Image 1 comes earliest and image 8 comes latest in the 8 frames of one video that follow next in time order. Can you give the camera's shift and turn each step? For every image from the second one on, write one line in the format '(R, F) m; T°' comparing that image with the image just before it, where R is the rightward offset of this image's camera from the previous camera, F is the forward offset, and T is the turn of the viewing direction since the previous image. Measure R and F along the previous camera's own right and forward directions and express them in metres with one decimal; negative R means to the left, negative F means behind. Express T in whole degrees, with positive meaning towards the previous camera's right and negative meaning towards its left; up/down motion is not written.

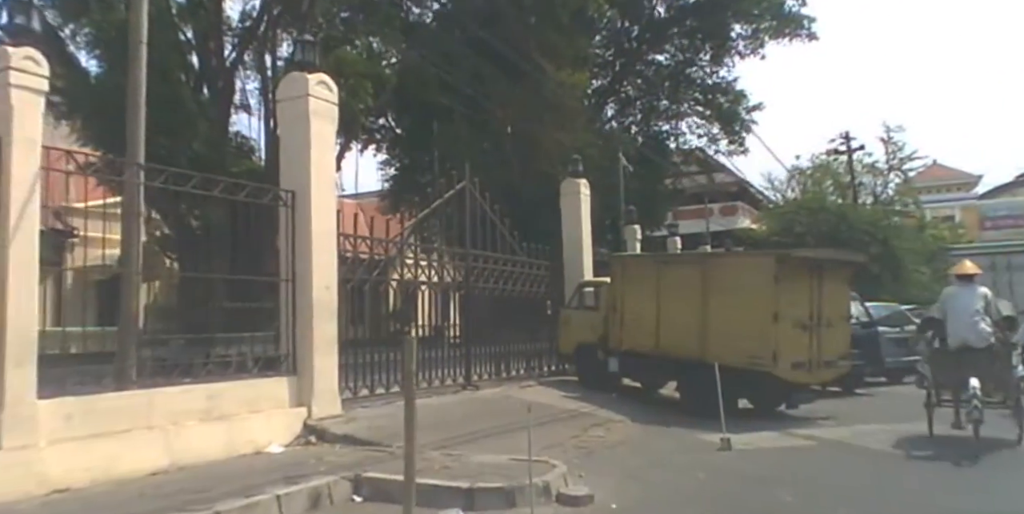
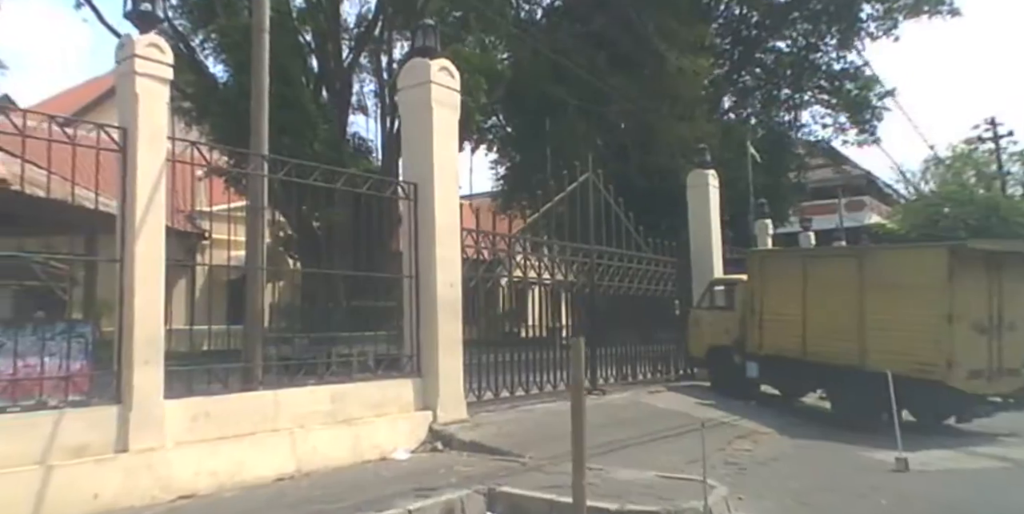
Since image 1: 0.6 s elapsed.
(-0.3, +0.7) m; -9°
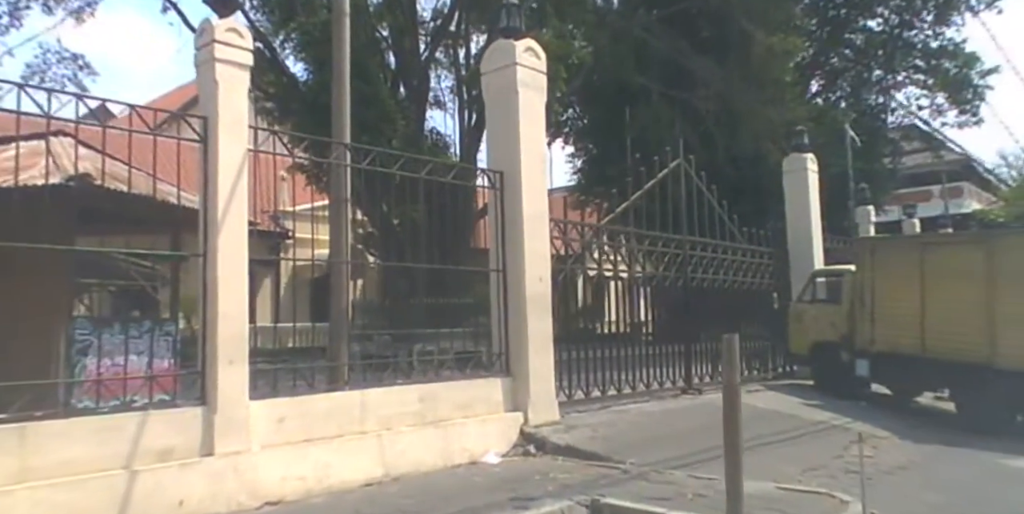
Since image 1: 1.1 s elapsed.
(-0.2, +0.5) m; -6°
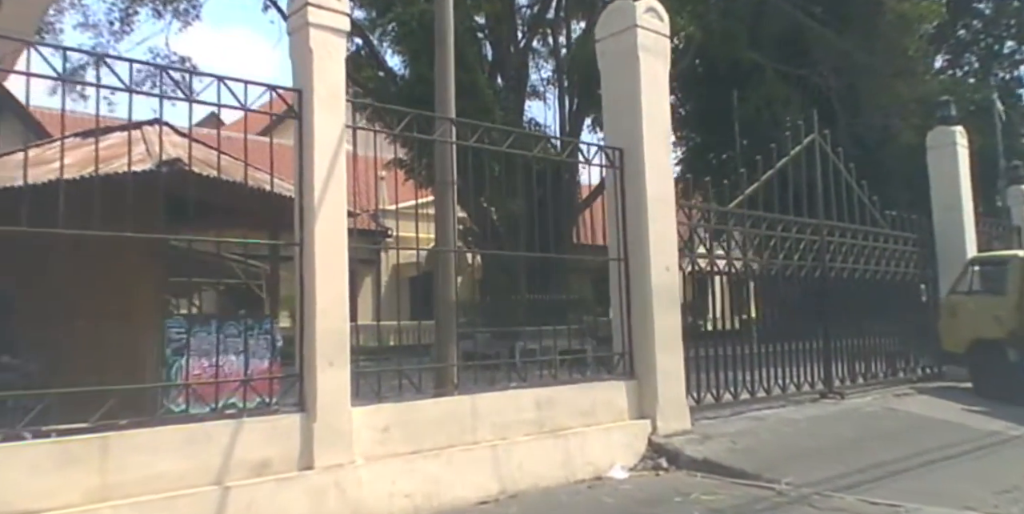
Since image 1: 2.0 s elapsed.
(-0.3, +0.7) m; -7°
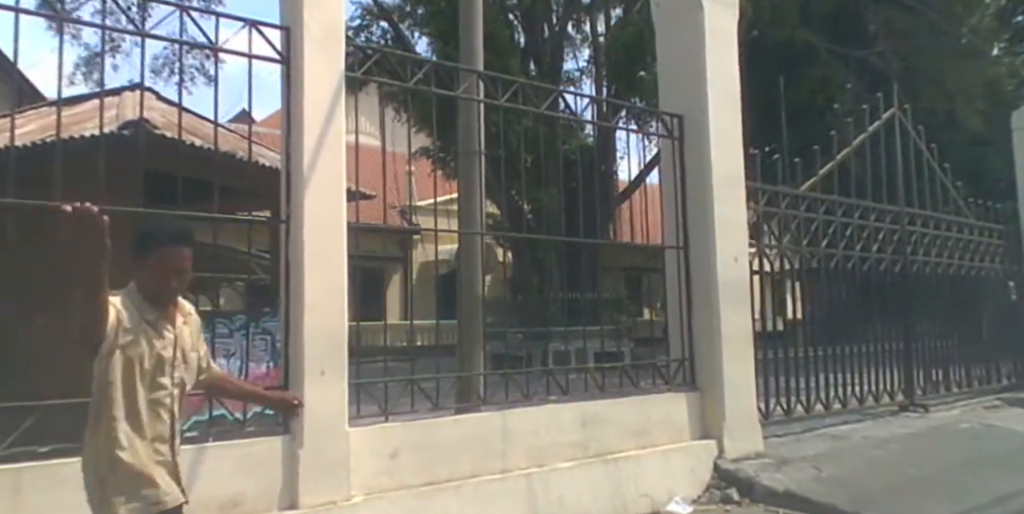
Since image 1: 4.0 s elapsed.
(-0.1, +1.0) m; -2°
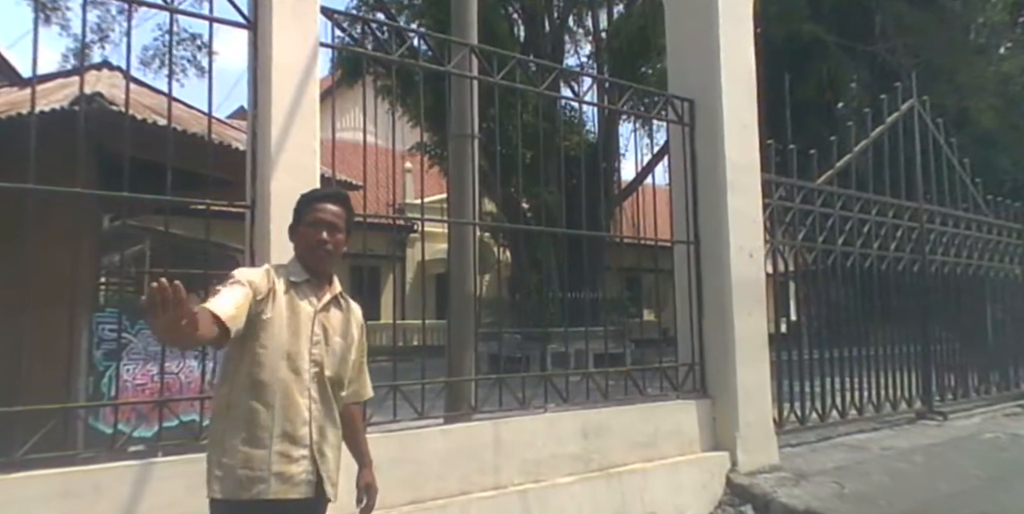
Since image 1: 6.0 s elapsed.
(0.0, +0.4) m; 0°
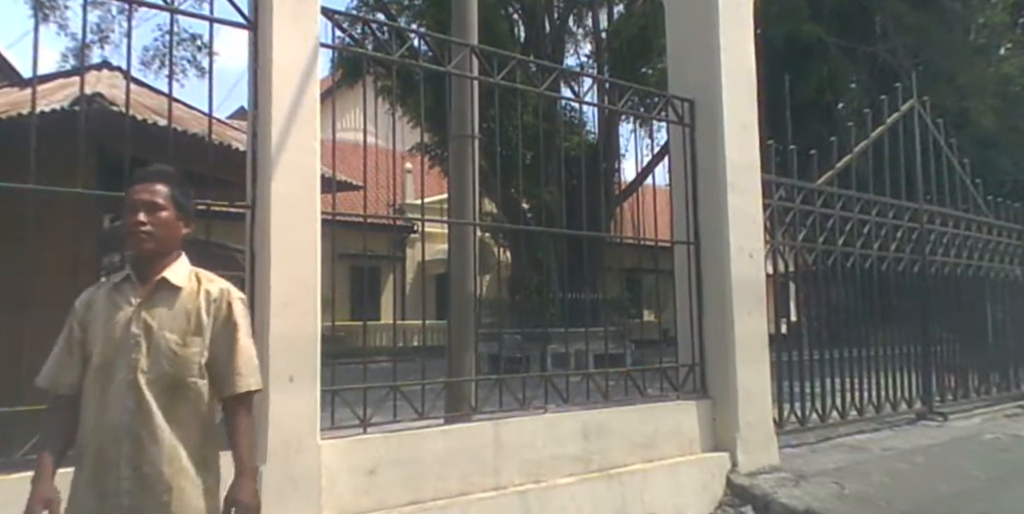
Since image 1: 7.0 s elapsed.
(0.0, 0.0) m; 0°
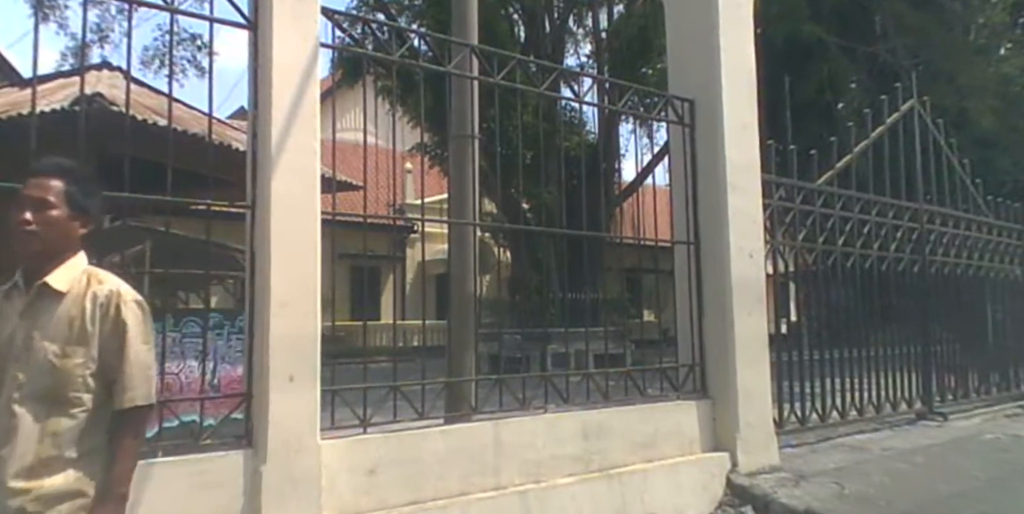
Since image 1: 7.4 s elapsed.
(0.0, 0.0) m; 0°
